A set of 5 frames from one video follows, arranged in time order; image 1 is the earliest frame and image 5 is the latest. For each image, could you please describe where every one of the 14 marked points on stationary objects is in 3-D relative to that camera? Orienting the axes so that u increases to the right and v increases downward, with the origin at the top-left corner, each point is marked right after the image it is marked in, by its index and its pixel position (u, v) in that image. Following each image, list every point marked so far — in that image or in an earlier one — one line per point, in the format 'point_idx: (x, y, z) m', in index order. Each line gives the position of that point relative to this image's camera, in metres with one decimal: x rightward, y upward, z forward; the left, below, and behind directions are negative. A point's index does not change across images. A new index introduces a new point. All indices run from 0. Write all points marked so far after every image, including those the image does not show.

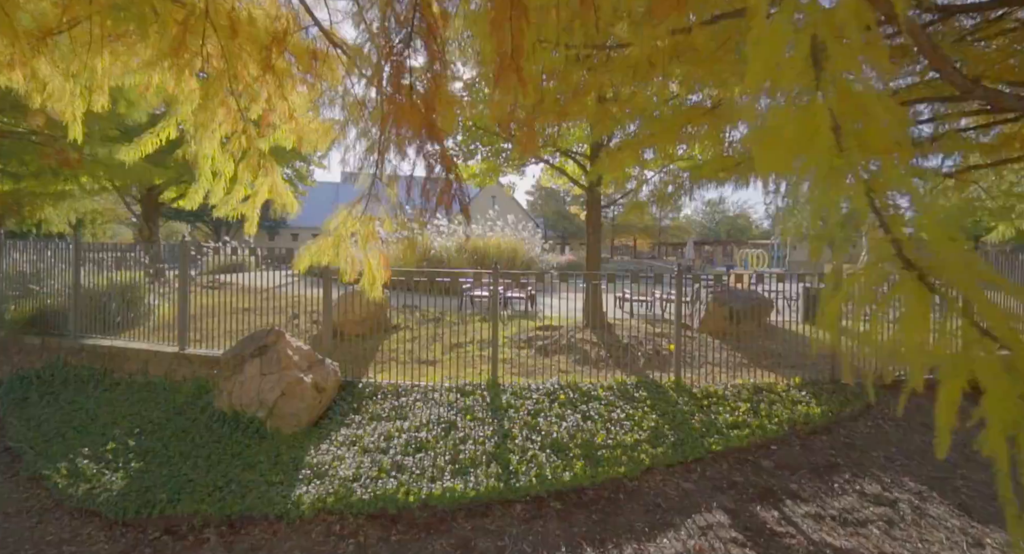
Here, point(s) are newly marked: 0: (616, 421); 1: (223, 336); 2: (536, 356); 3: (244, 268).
0: (+1.1, -1.6, +5.6) m
1: (-4.5, -0.9, +7.9) m
2: (+0.3, -1.2, +8.0) m
3: (-4.2, +0.2, +7.9) m
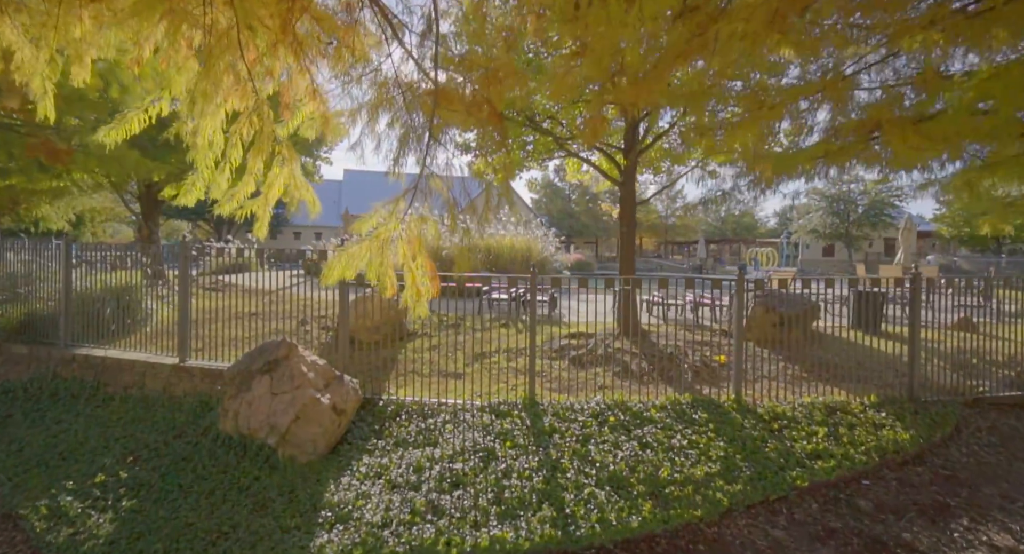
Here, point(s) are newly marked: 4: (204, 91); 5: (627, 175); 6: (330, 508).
0: (+1.6, -1.6, +4.9) m
1: (-4.0, -1.0, +7.2) m
2: (+0.8, -1.3, +7.3) m
3: (-3.7, +0.2, +7.2) m
4: (-2.1, +1.3, +3.5) m
5: (+2.0, +1.8, +9.1) m
6: (-1.5, -1.9, +4.3) m
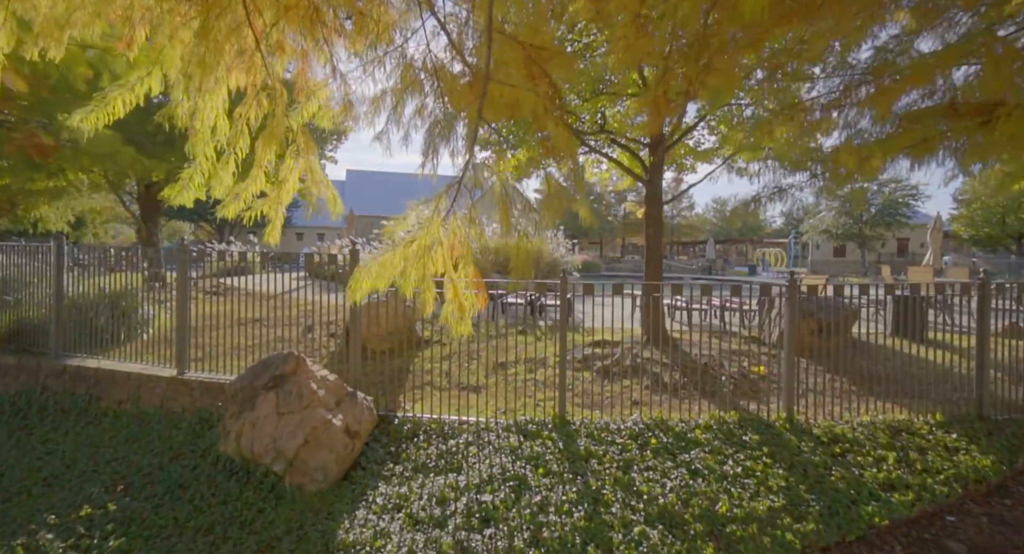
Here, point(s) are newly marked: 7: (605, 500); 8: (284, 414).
0: (+1.9, -1.7, +4.4) m
1: (-3.7, -1.0, +6.7) m
2: (+1.1, -1.4, +6.7) m
3: (-3.4, +0.1, +6.7) m
4: (-1.8, +1.2, +3.0) m
5: (+2.3, +1.7, +8.6) m
6: (-1.2, -2.0, +3.7) m
7: (+0.7, -1.8, +4.1) m
8: (-2.1, -1.2, +4.7) m
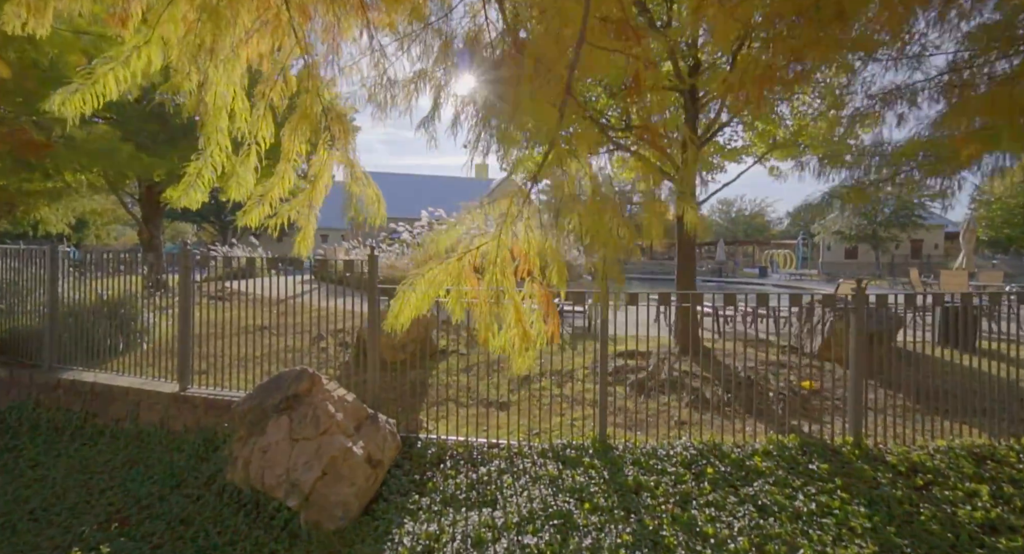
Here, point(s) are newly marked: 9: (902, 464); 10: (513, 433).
0: (+2.2, -1.8, +3.9) m
1: (-3.4, -1.1, +6.2) m
2: (+1.5, -1.5, +6.2) m
3: (-3.0, 0.0, +6.2) m
4: (-1.5, +1.1, +2.5) m
5: (+2.7, +1.6, +8.0) m
6: (-0.9, -2.1, +3.2) m
7: (+1.1, -1.9, +3.6) m
8: (-1.7, -1.3, +4.2) m
9: (+3.4, -1.6, +4.4) m
10: (0.0, -1.7, +5.5) m
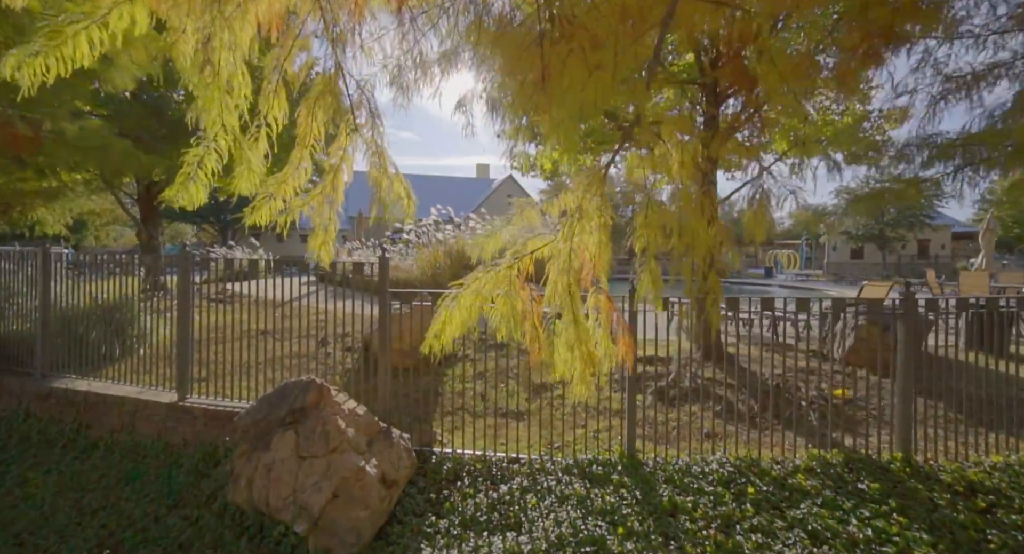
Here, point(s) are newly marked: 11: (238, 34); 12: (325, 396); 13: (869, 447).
0: (+2.4, -1.8, +3.5) m
1: (-3.2, -1.2, +5.9) m
2: (+1.7, -1.5, +5.9) m
3: (-2.8, 0.0, +5.8) m
4: (-1.3, +1.1, +2.1) m
5: (+2.9, +1.6, +7.7) m
6: (-0.7, -2.1, +2.9) m
7: (+1.3, -1.9, +3.3) m
8: (-1.5, -1.4, +3.9) m
9: (+3.6, -1.7, +4.1) m
10: (+0.2, -1.7, +5.1) m
11: (-1.4, +1.1, +2.5) m
12: (-1.5, -1.0, +4.2) m
13: (+3.3, -1.6, +4.8) m
